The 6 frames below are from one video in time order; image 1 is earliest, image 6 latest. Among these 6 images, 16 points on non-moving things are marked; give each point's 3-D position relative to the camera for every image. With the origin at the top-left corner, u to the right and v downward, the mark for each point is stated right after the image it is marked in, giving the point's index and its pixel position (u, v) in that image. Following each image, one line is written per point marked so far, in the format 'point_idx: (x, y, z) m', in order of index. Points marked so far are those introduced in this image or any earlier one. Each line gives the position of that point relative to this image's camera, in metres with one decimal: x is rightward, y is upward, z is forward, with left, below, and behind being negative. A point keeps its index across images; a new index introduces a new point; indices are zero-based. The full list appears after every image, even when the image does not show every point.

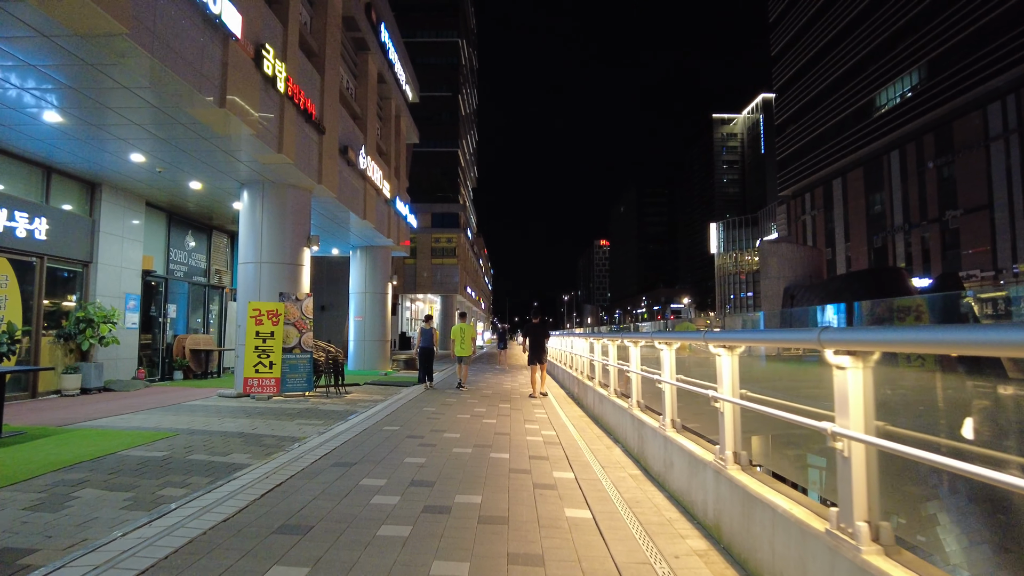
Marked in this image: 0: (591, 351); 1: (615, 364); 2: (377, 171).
0: (+1.5, -1.3, +12.8) m
1: (+1.5, -1.1, +9.0) m
2: (-3.8, +3.3, +18.1) m
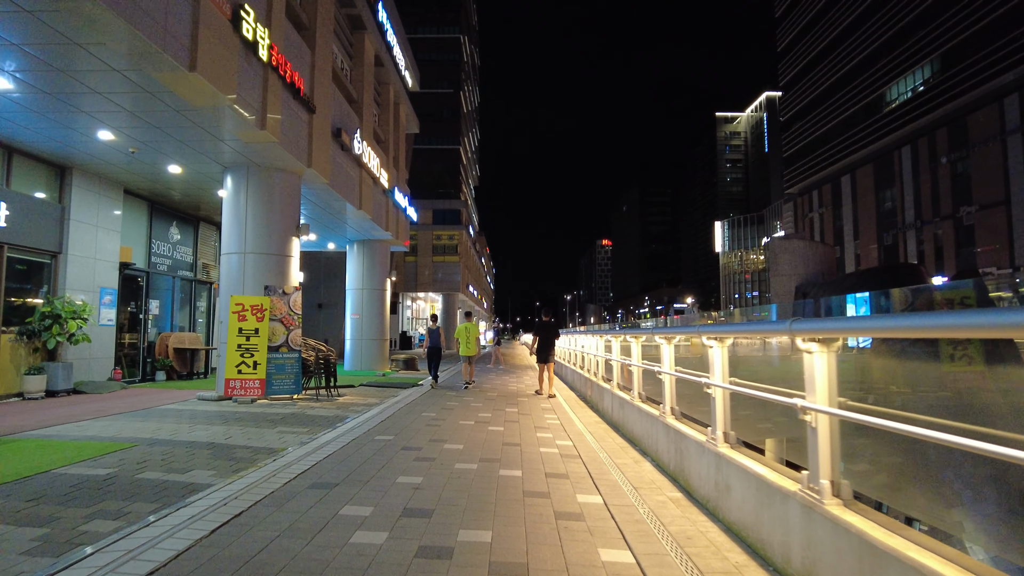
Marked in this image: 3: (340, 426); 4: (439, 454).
0: (+1.7, -1.1, +11.7) m
1: (+1.6, -0.9, +7.9) m
2: (-3.7, +3.4, +17.0) m
3: (-2.4, -1.9, +9.0) m
4: (-0.8, -1.7, +6.8) m
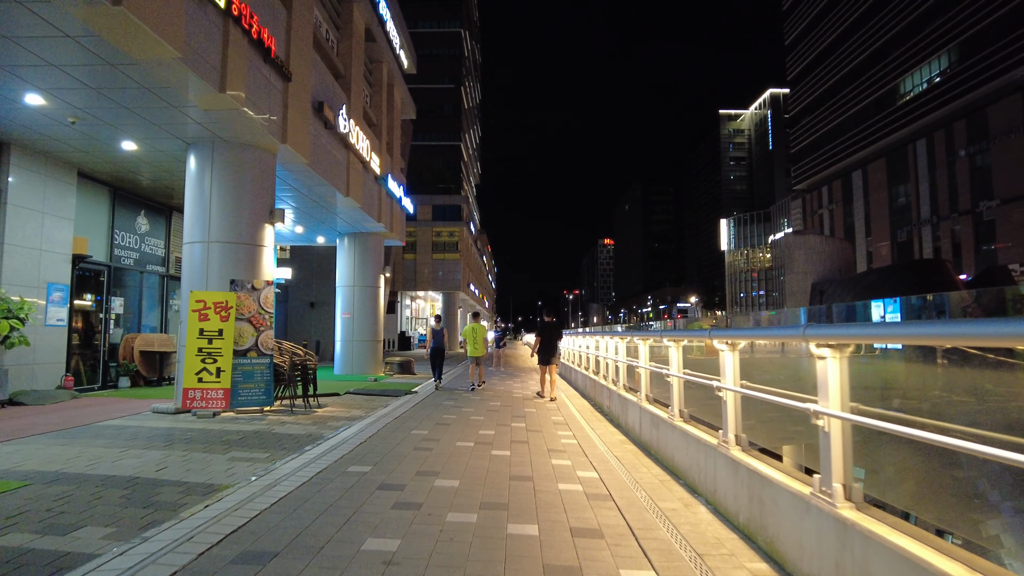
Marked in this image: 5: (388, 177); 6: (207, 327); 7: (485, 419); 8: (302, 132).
0: (+1.8, -1.0, +10.1) m
1: (+1.7, -0.9, +6.2) m
2: (-3.5, +3.5, +15.4) m
3: (-2.3, -1.8, +7.4) m
4: (-0.7, -1.7, +5.2) m
5: (-3.6, +3.2, +18.5) m
6: (-4.6, -0.6, +9.7) m
7: (-0.4, -2.0, +9.9) m
8: (-3.8, +2.8, +11.6) m
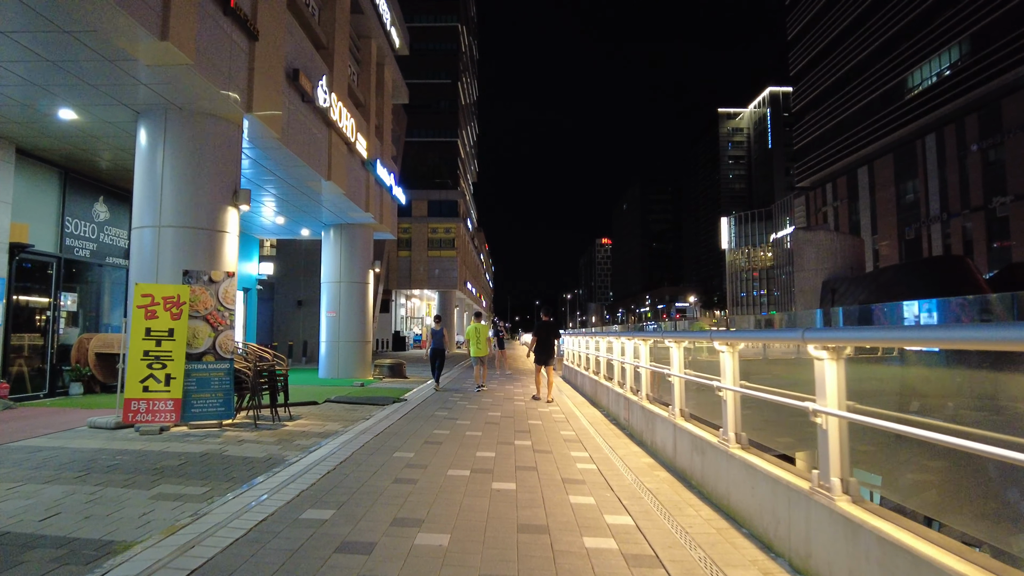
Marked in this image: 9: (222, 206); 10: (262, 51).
0: (+1.8, -0.9, +8.6) m
1: (+1.8, -0.8, +4.7) m
2: (-3.5, +3.6, +13.9) m
3: (-2.2, -1.7, +5.9) m
4: (-0.6, -1.6, +3.7) m
5: (-3.6, +3.3, +17.0) m
6: (-4.5, -0.5, +8.2) m
7: (-0.4, -1.9, +8.4) m
8: (-3.7, +2.9, +10.1) m
9: (-4.2, +1.2, +9.3) m
10: (-3.8, +3.6, +9.7) m
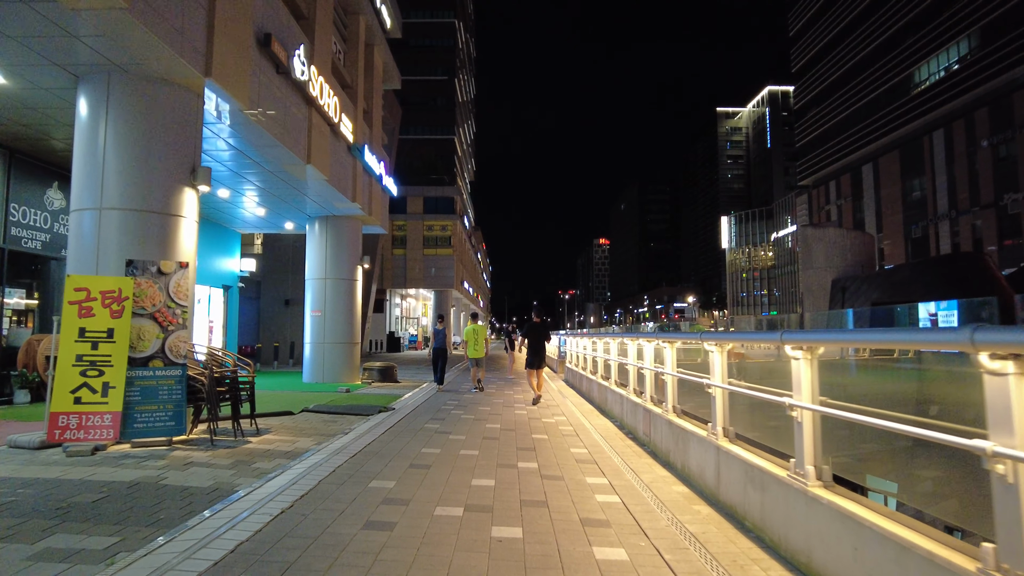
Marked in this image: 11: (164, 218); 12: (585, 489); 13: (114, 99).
0: (+1.8, -0.8, +7.3) m
1: (+1.8, -0.7, +3.5) m
2: (-3.5, +3.7, +12.6) m
3: (-2.2, -1.6, +4.6) m
4: (-0.6, -1.5, +2.4) m
5: (-3.6, +3.4, +15.7) m
6: (-4.5, -0.4, +6.9) m
7: (-0.4, -1.8, +7.1) m
8: (-3.7, +3.0, +8.8) m
9: (-4.2, +1.3, +8.0) m
10: (-3.7, +3.7, +8.4) m
11: (-4.2, +0.8, +7.8) m
12: (+0.6, -1.8, +5.7) m
13: (-4.7, +2.2, +7.7) m
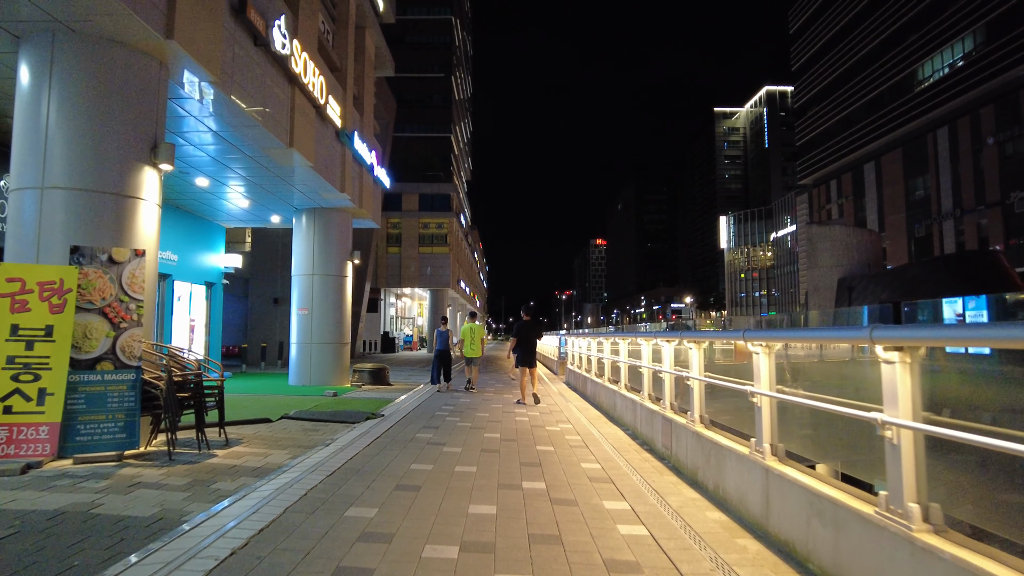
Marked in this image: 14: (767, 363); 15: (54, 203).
0: (+1.9, -0.8, +6.4) m
1: (+1.9, -0.6, +2.5) m
2: (-3.5, +3.8, +11.7) m
3: (-2.1, -1.6, +3.7) m
4: (-0.5, -1.4, +1.5) m
5: (-3.6, +3.5, +14.8) m
6: (-4.5, -0.3, +5.9) m
7: (-0.3, -1.7, +6.2) m
8: (-3.7, +3.1, +7.9) m
9: (-4.1, +1.3, +7.0) m
10: (-3.7, +3.7, +7.5) m
11: (-4.2, +0.9, +6.8) m
12: (+0.7, -1.7, +4.8) m
13: (-4.7, +2.3, +6.8) m
14: (+1.9, -0.5, +4.7) m
15: (-4.7, +0.8, +6.6) m
